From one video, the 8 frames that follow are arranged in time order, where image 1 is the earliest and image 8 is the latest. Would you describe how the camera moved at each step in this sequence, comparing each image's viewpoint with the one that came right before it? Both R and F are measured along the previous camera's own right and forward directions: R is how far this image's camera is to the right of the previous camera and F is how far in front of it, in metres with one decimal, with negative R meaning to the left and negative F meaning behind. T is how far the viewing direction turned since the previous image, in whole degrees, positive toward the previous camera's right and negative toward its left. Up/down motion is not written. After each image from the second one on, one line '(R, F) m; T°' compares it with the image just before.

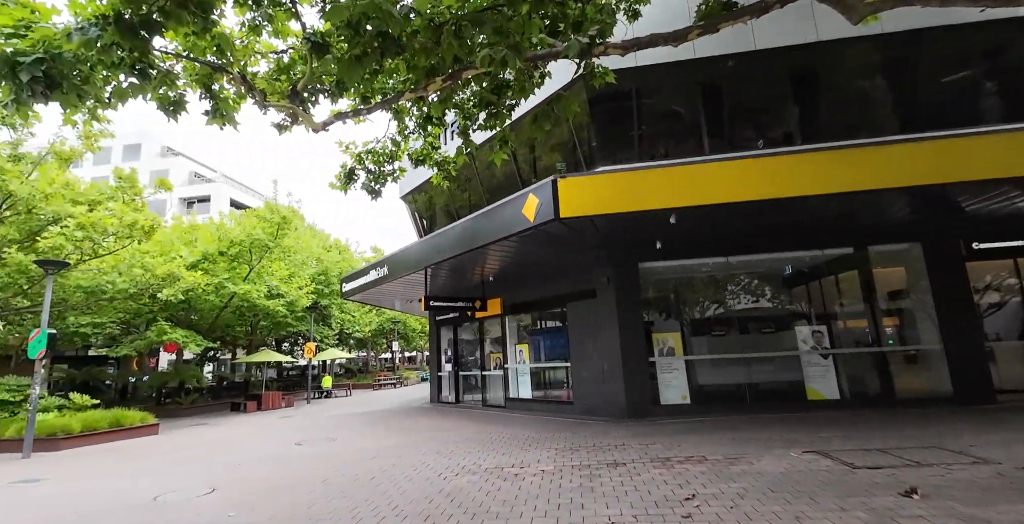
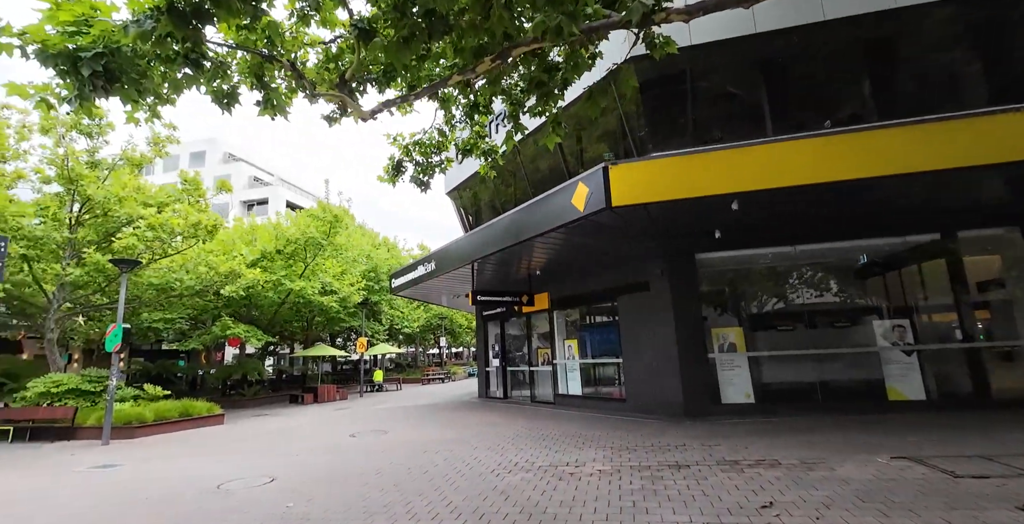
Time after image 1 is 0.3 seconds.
(-0.1, +0.2) m; -5°
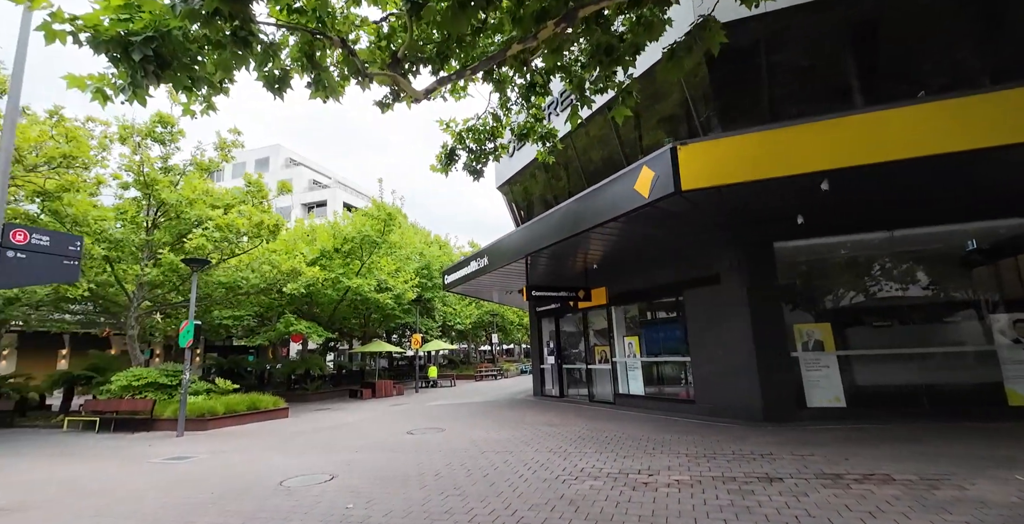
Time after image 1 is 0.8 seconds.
(-0.2, +0.4) m; -6°
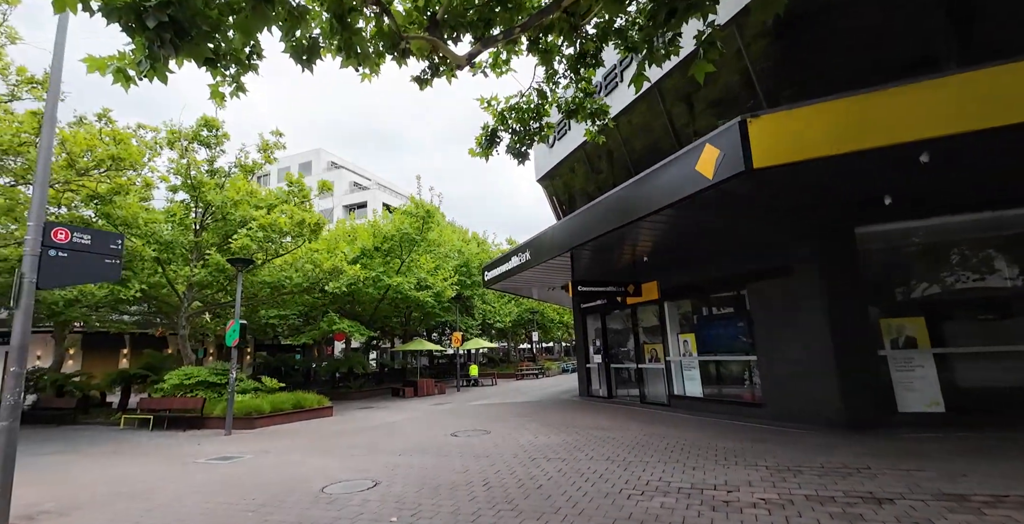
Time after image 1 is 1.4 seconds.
(-0.2, +0.5) m; -4°
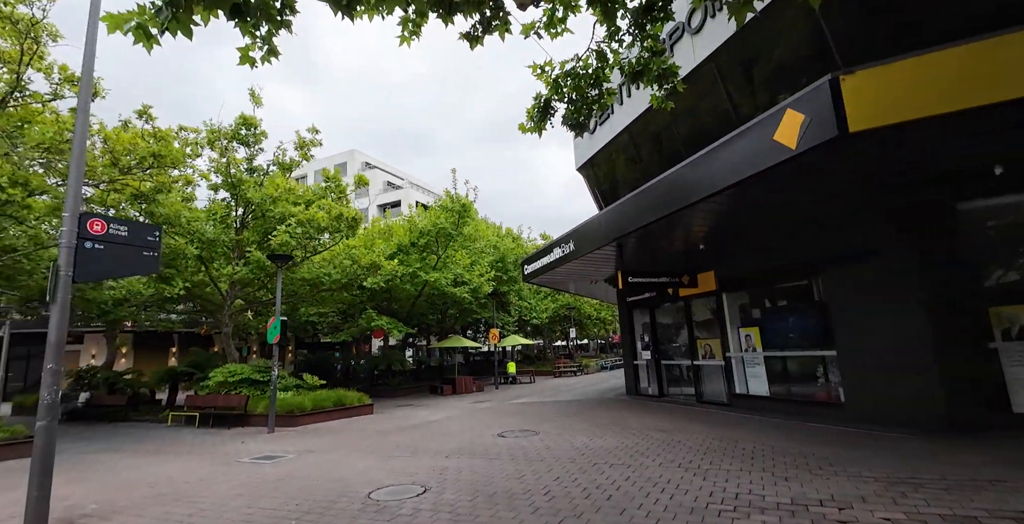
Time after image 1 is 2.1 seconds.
(-0.3, +0.5) m; -4°
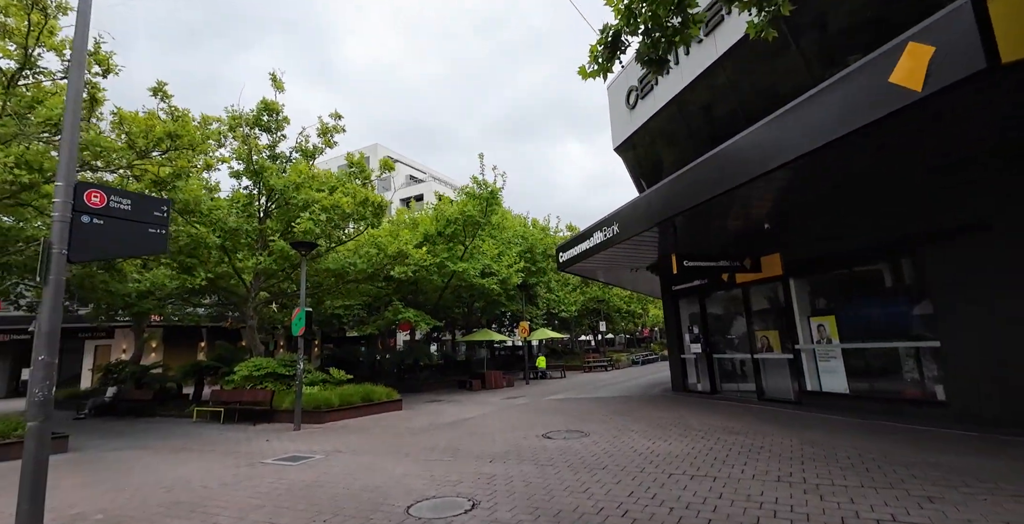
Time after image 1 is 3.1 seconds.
(-0.4, +0.9) m; -3°
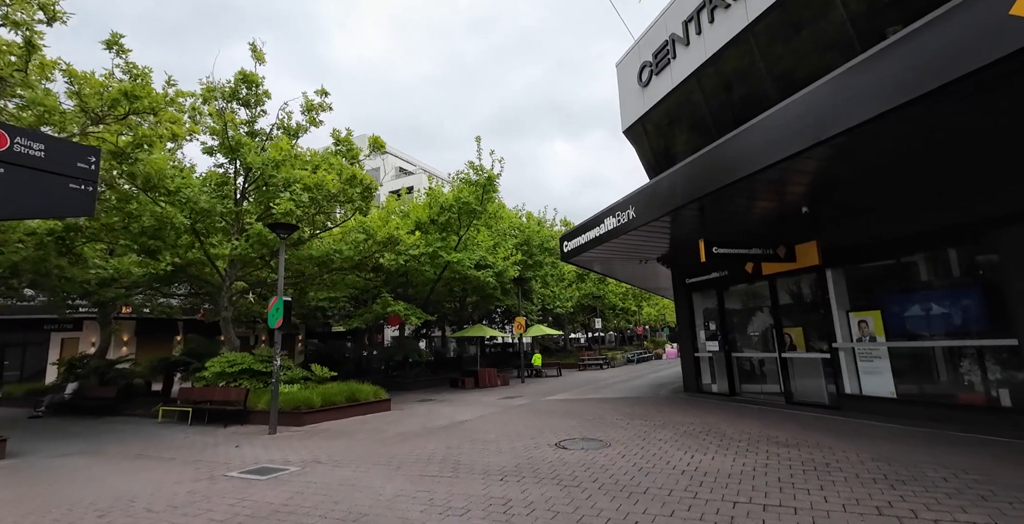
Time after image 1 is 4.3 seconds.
(-0.3, +1.0) m; +1°
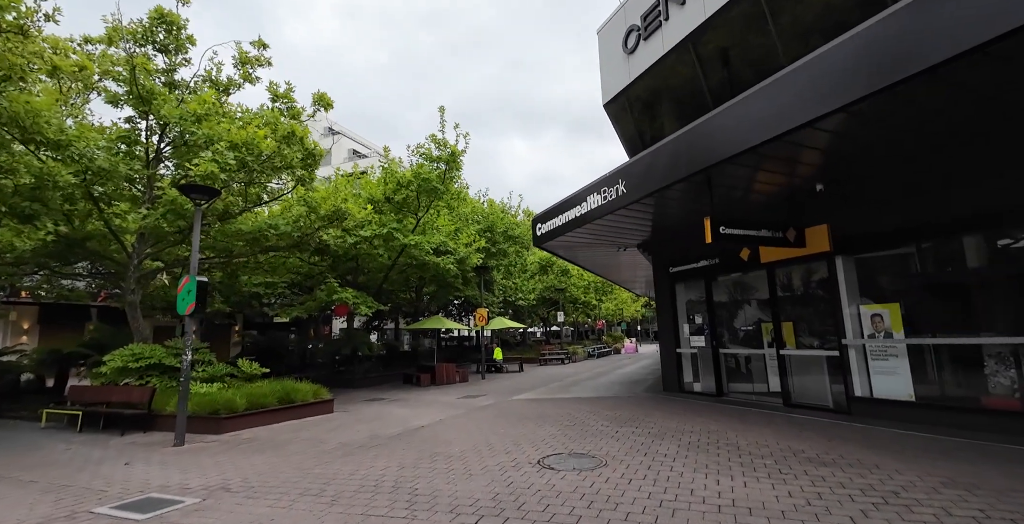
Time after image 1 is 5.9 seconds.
(-0.2, +1.4) m; +5°
